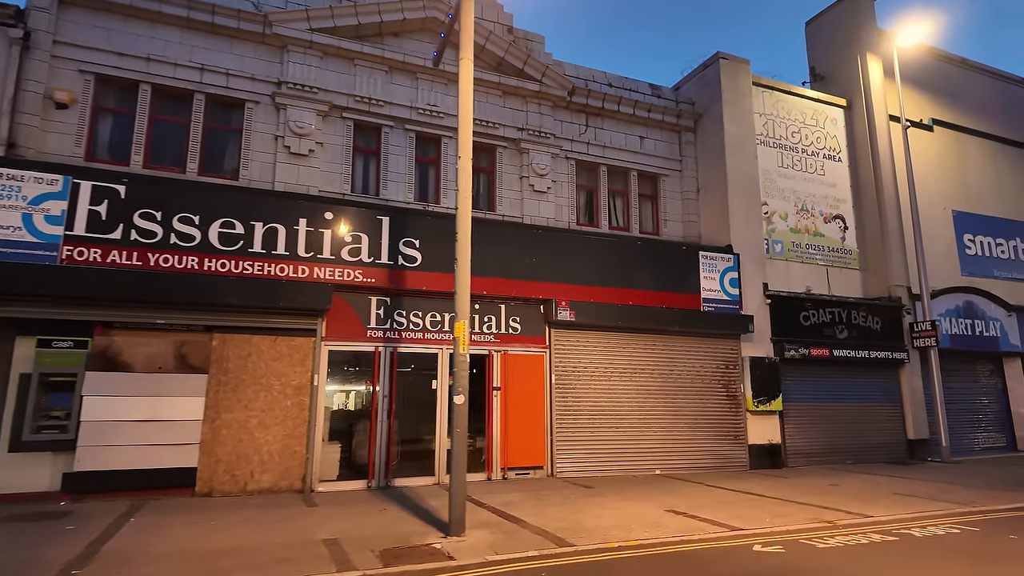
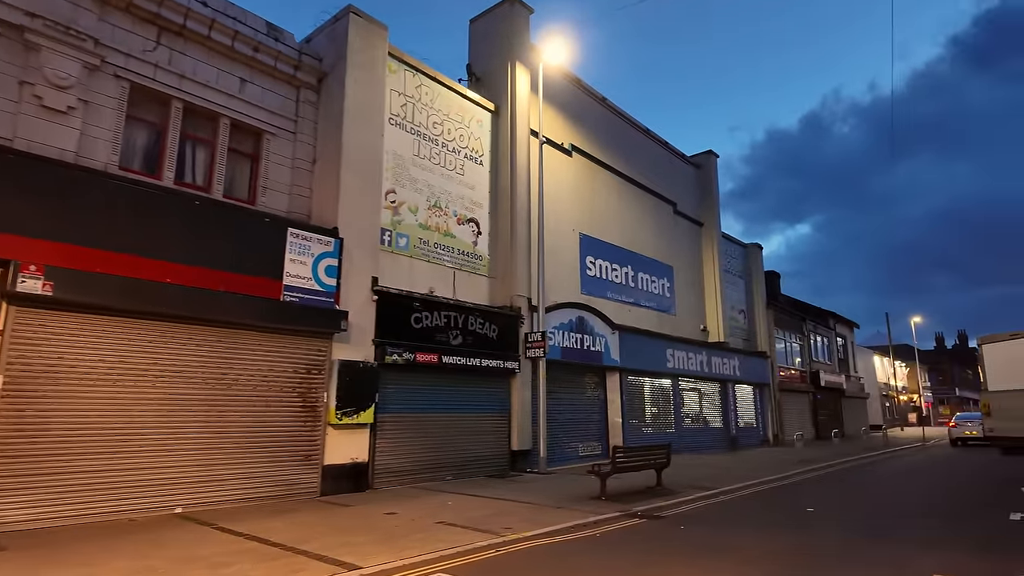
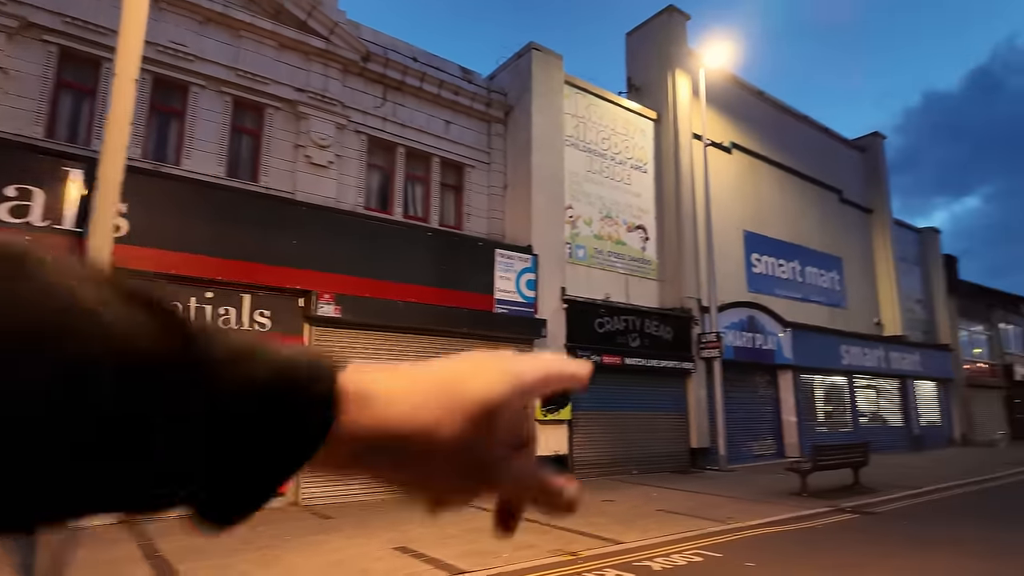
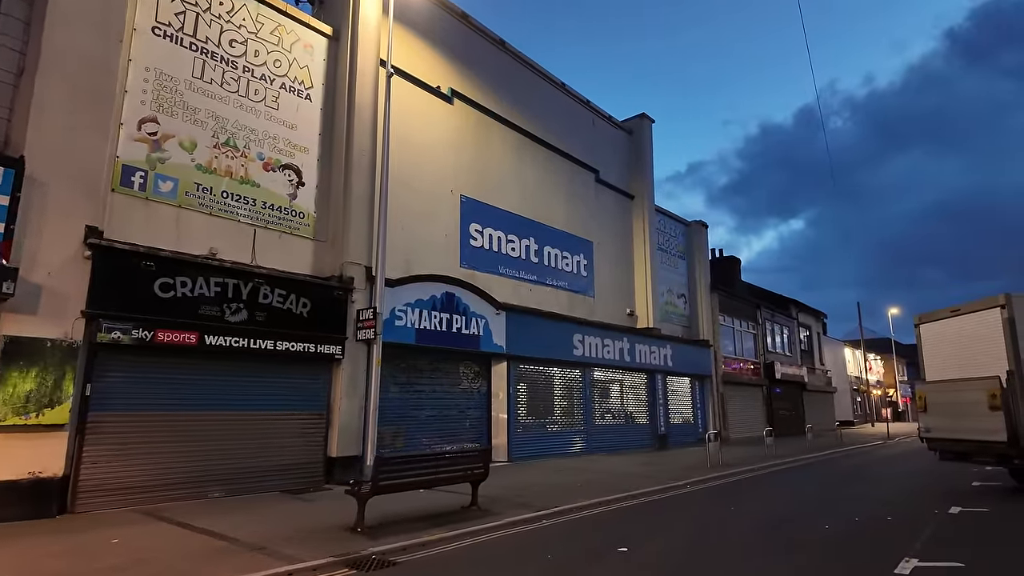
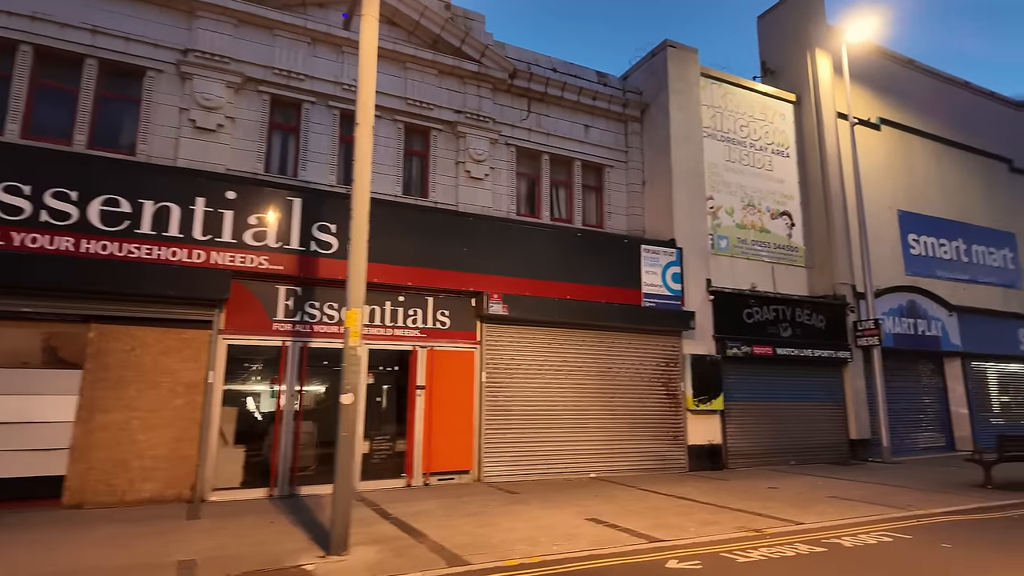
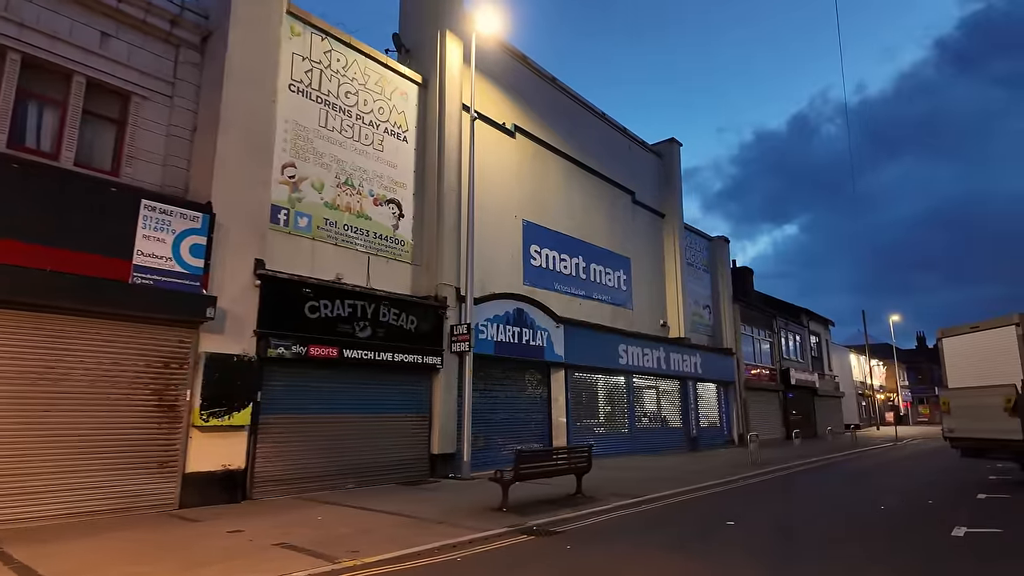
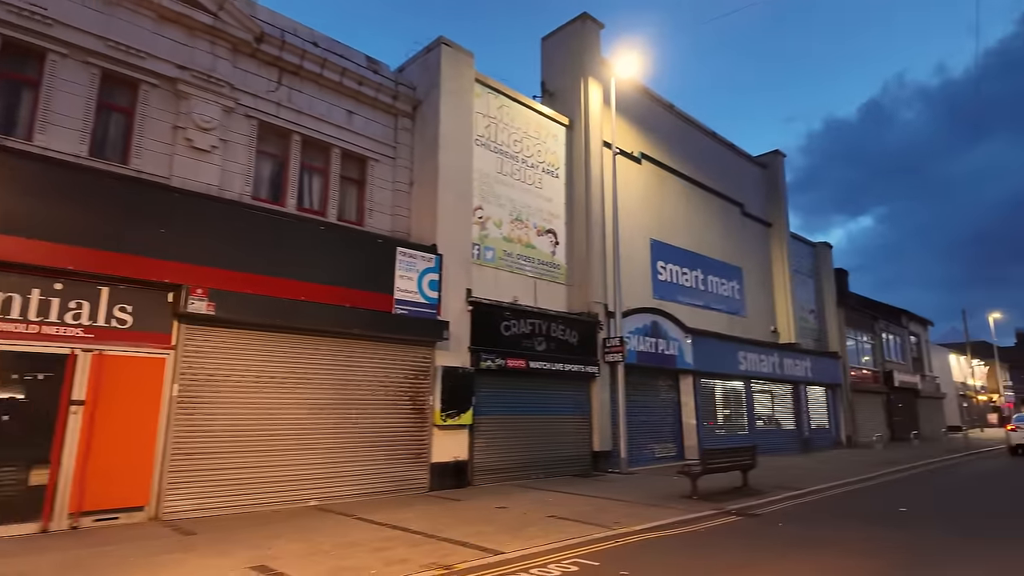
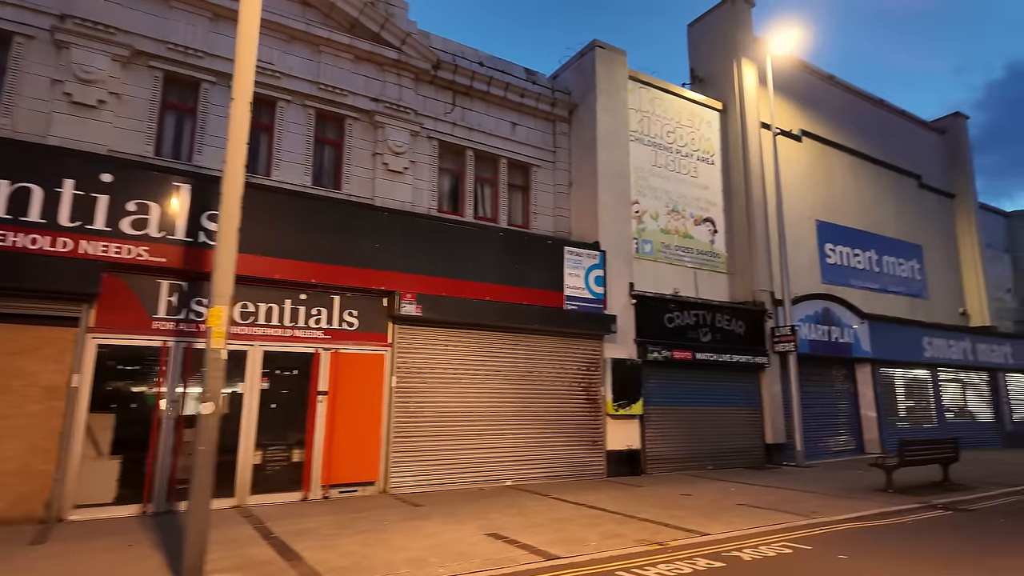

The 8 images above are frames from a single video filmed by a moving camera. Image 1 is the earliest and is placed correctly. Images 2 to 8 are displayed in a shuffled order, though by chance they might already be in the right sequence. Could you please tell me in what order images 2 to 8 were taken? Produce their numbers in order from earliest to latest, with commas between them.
5, 8, 3, 7, 2, 6, 4
